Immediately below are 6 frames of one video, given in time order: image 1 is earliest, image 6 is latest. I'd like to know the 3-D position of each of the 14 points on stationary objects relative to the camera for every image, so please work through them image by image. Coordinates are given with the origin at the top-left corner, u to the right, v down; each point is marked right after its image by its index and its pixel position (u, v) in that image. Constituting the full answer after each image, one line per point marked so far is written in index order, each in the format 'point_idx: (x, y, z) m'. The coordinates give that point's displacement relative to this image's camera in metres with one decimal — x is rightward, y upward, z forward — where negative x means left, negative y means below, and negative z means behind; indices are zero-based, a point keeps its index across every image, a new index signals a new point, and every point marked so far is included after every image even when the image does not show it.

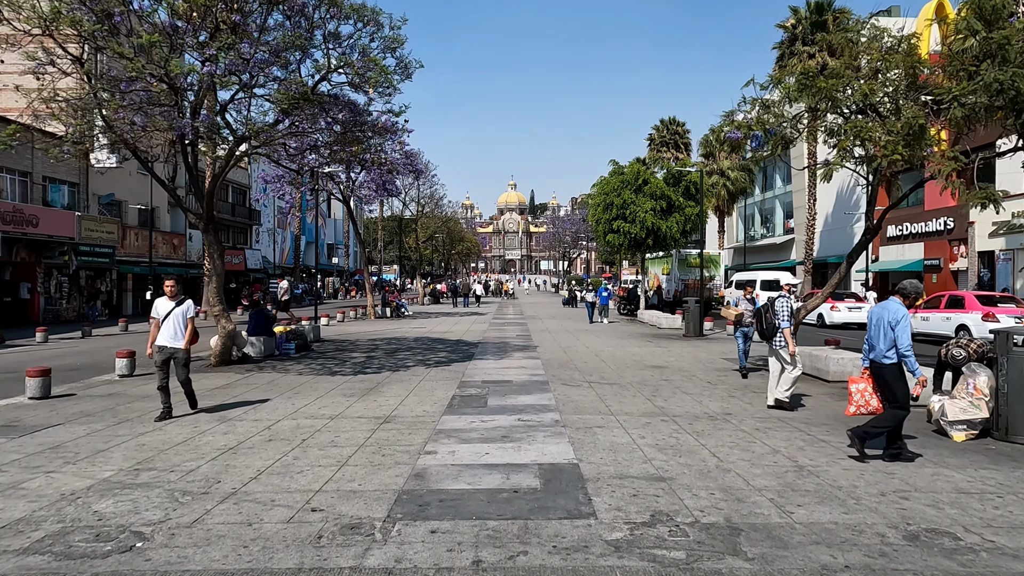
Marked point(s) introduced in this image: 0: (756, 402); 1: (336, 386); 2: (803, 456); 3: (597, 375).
0: (+3.5, -1.6, +10.3) m
1: (-3.0, -1.6, +12.3) m
2: (+2.8, -1.6, +7.0) m
3: (+1.5, -1.6, +13.1) m
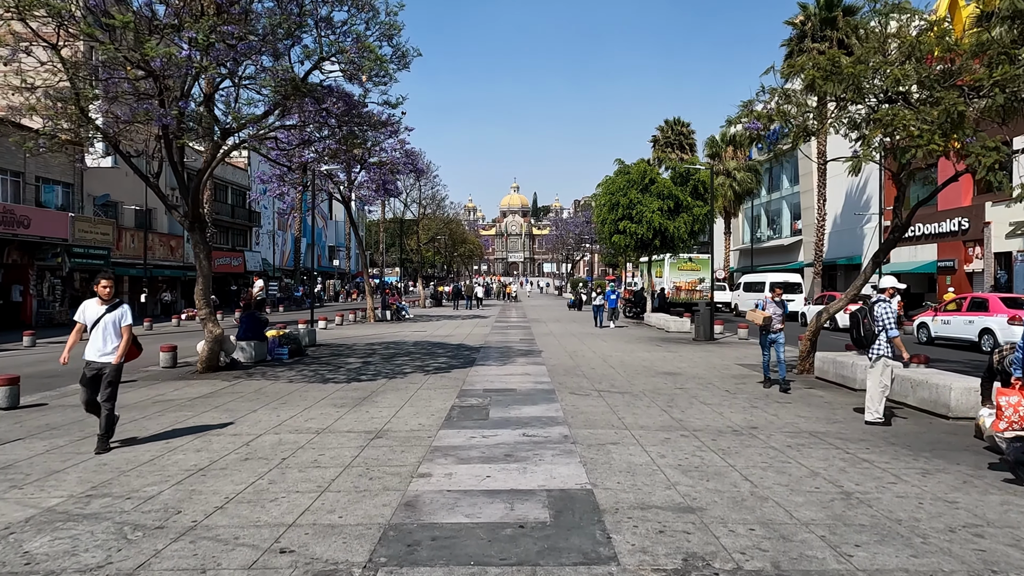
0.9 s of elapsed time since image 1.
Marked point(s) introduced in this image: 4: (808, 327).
0: (+3.5, -1.6, +9.5) m
1: (-2.9, -1.7, +11.5) m
2: (+2.8, -1.6, +6.2) m
3: (+1.6, -1.6, +12.3) m
4: (+5.5, -0.7, +13.6) m
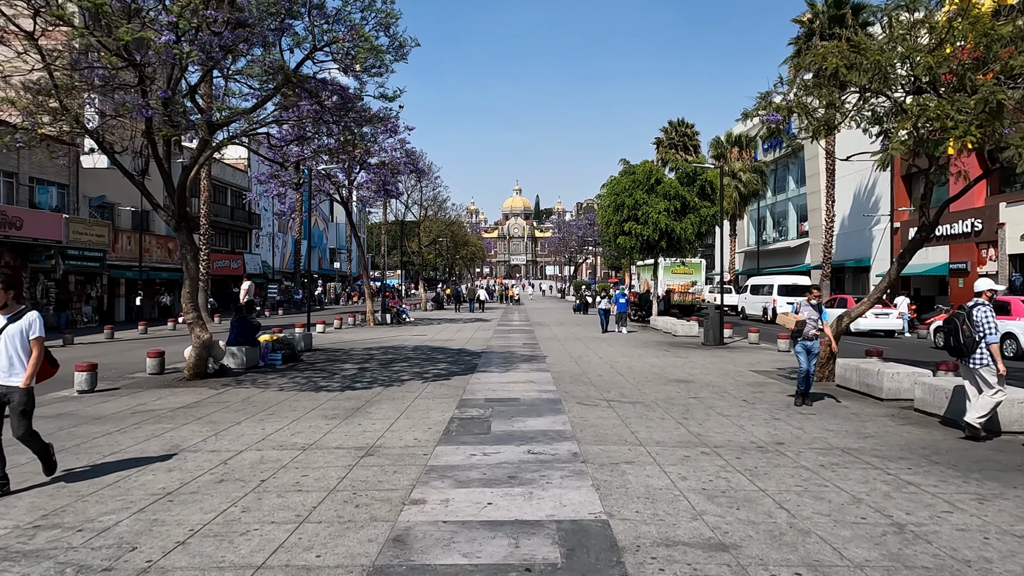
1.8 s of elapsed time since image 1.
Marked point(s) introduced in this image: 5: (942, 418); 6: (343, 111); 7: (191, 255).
0: (+3.6, -1.7, +8.8) m
1: (-2.8, -1.7, +10.8) m
2: (+2.9, -1.7, +5.4) m
3: (+1.6, -1.6, +11.6) m
4: (+5.6, -0.8, +12.8) m
5: (+5.5, -1.7, +9.4) m
6: (-3.4, +3.5, +14.6) m
7: (-5.8, +0.6, +13.2) m
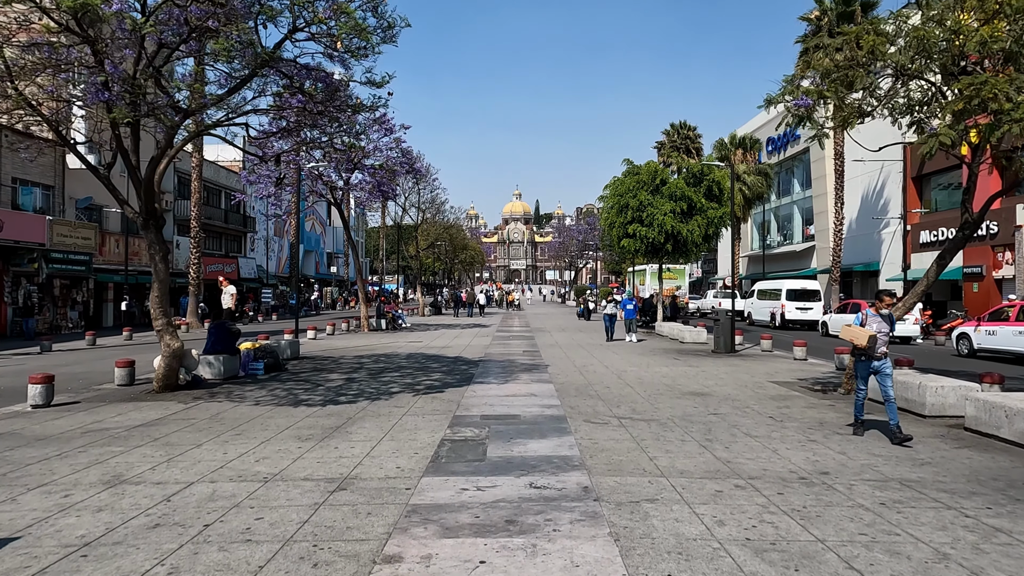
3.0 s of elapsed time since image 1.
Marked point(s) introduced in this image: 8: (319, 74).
0: (+3.6, -1.7, +7.6) m
1: (-2.9, -1.8, +9.6) m
2: (+2.9, -1.7, +4.3) m
3: (+1.6, -1.7, +10.4) m
4: (+5.5, -0.8, +11.7) m
5: (+5.5, -1.7, +8.2) m
6: (-3.4, +3.4, +13.5) m
7: (-5.8, +0.5, +12.0) m
8: (-3.5, +3.8, +13.1) m
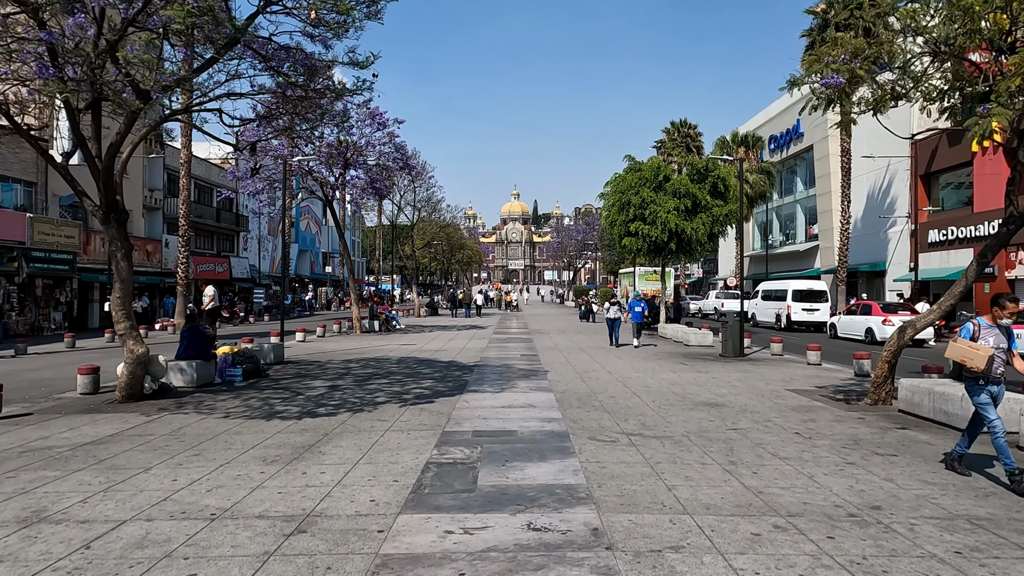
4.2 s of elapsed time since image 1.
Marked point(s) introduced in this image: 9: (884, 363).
0: (+3.5, -1.7, +6.6) m
1: (-2.9, -1.8, +8.6) m
2: (+2.8, -1.7, +3.3) m
3: (+1.6, -1.7, +9.4) m
4: (+5.5, -0.8, +10.7) m
5: (+5.5, -1.7, +7.2) m
6: (-3.5, +3.4, +12.4) m
7: (-5.9, +0.5, +11.0) m
8: (-3.5, +3.8, +12.0) m
9: (+5.5, -1.1, +10.8) m
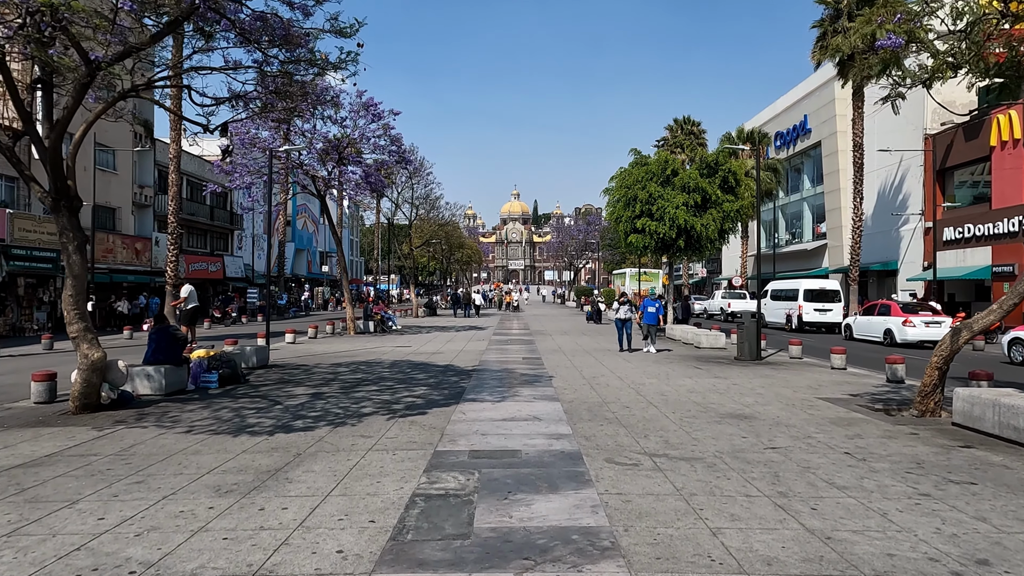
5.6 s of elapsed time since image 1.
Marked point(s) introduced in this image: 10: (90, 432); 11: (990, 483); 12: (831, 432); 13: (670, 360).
0: (+3.5, -1.7, +5.3) m
1: (-2.9, -1.7, +7.3) m
2: (+2.9, -1.6, +2.0) m
3: (+1.6, -1.7, +8.1) m
4: (+5.5, -0.8, +9.4) m
5: (+5.5, -1.7, +5.9) m
6: (-3.4, +3.5, +11.2) m
7: (-5.8, +0.6, +9.7) m
8: (-3.5, +3.9, +10.8) m
9: (+5.6, -1.1, +9.6) m
10: (-5.2, -1.8, +9.0) m
11: (+4.2, -1.7, +6.4) m
12: (+3.8, -1.7, +8.7) m
13: (+3.9, -1.7, +17.9) m
